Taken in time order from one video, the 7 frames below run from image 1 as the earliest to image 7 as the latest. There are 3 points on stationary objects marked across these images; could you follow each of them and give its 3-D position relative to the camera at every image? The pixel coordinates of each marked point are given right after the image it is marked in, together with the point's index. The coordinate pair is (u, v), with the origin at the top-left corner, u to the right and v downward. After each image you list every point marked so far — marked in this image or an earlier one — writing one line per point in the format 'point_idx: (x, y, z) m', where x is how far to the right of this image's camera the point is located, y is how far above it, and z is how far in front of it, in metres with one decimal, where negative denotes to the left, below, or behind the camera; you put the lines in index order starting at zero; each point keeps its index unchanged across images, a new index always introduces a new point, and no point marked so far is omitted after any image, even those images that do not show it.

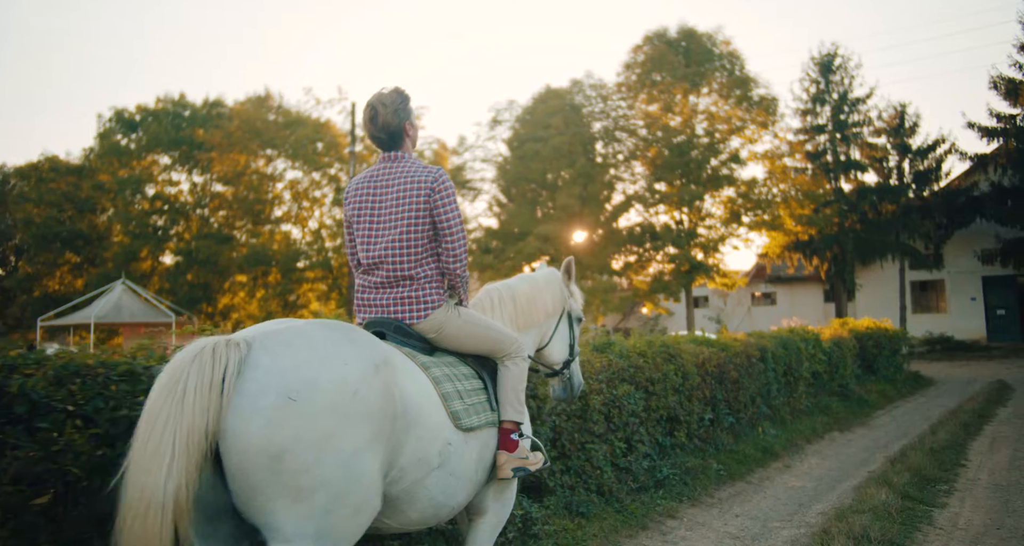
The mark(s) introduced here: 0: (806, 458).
0: (+4.8, -3.0, +11.0) m
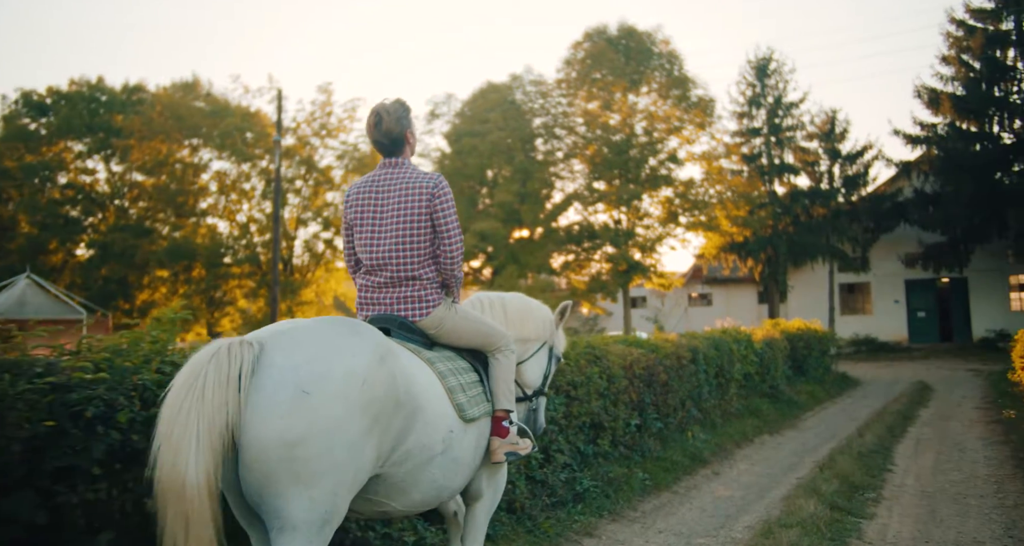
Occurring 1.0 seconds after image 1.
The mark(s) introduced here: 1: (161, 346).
0: (+3.5, -3.0, +10.6) m
1: (-2.1, -0.4, +4.1) m
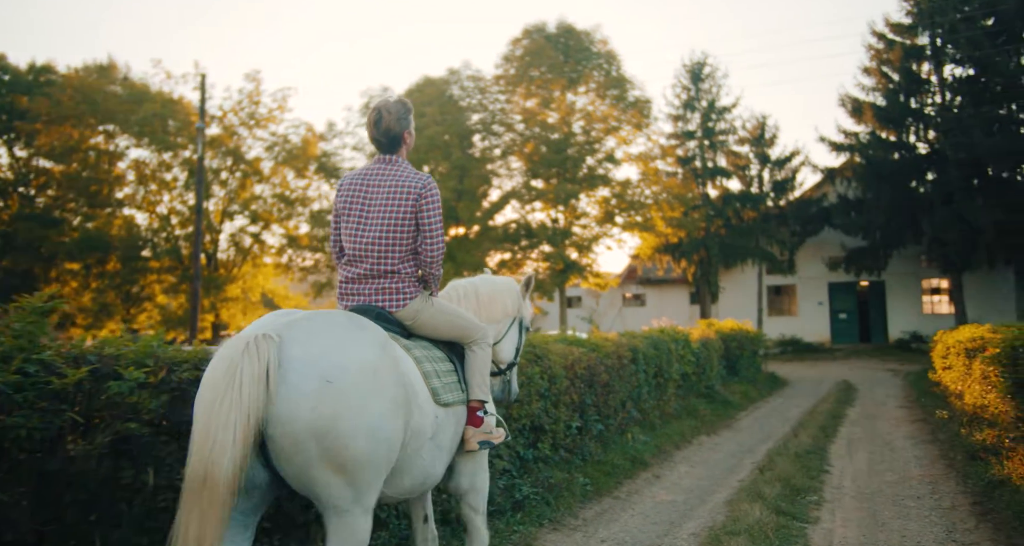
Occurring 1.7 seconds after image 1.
0: (+2.5, -3.0, +10.4) m
1: (-2.4, -0.3, +3.3) m
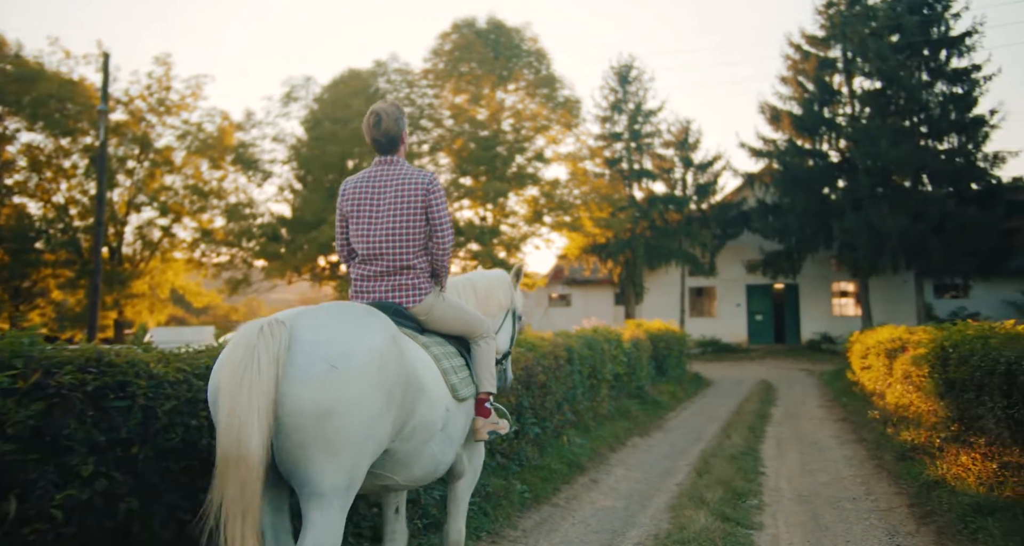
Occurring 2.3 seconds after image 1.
0: (+1.5, -3.0, +10.1) m
1: (-2.6, -0.3, +2.6) m
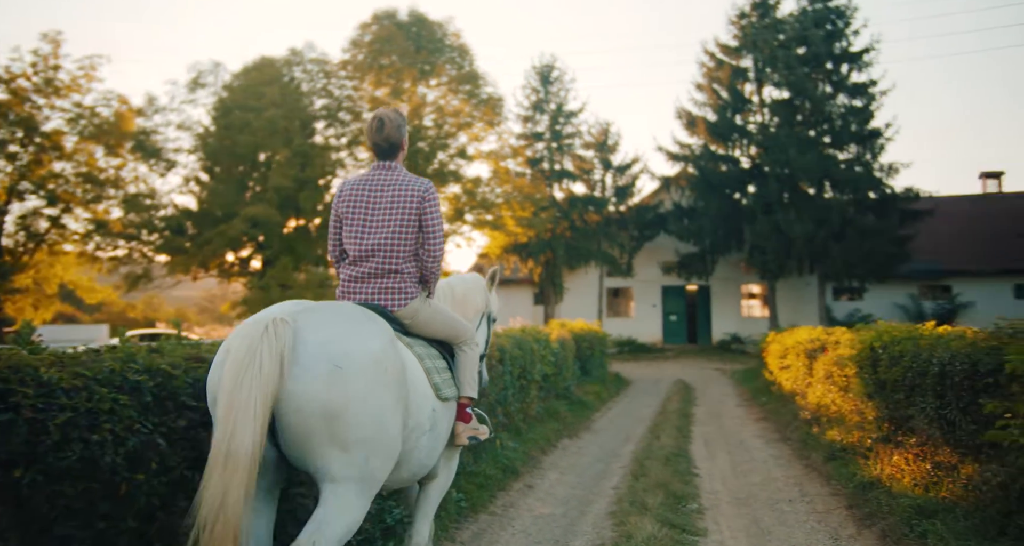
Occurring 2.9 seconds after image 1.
0: (+0.5, -3.0, +9.9) m
1: (-2.6, -0.3, +1.9) m
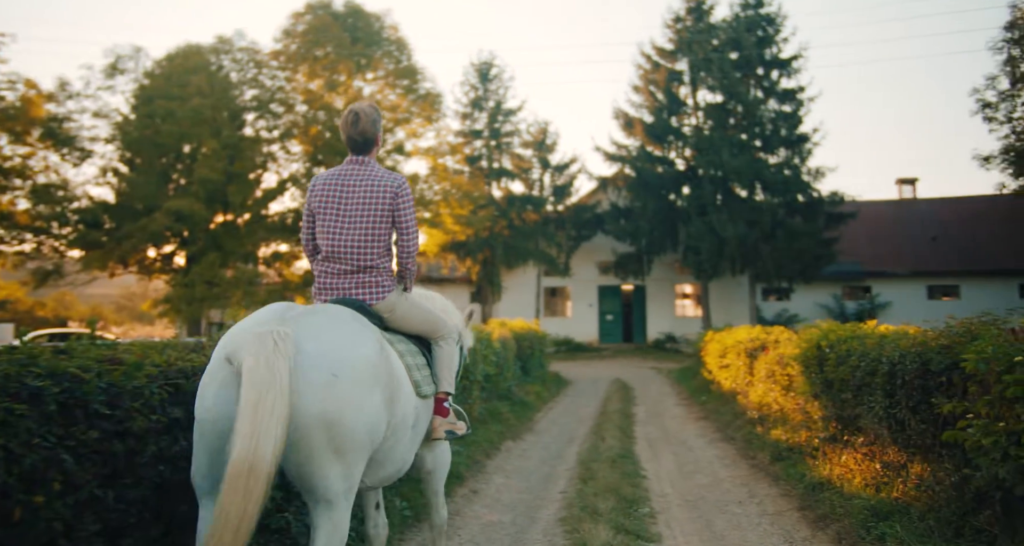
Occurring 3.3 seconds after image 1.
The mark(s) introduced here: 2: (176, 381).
0: (-0.3, -2.9, +9.6) m
1: (-2.6, -0.2, +1.4) m
2: (-2.0, -0.6, +4.0) m
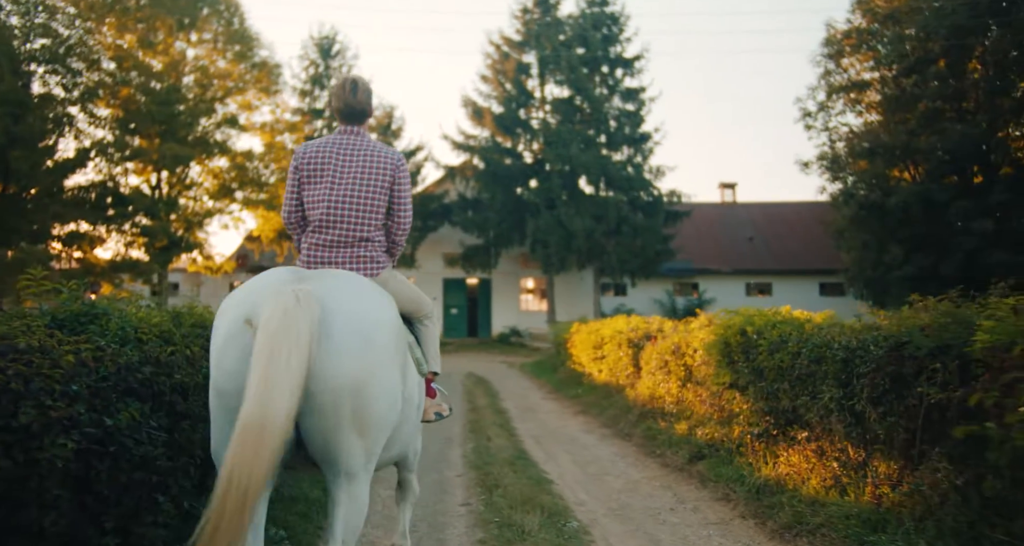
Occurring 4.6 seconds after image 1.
0: (-1.7, -2.7, +8.2) m
1: (-1.9, 0.0, -0.4) m
2: (-1.9, -0.4, +2.3) m
